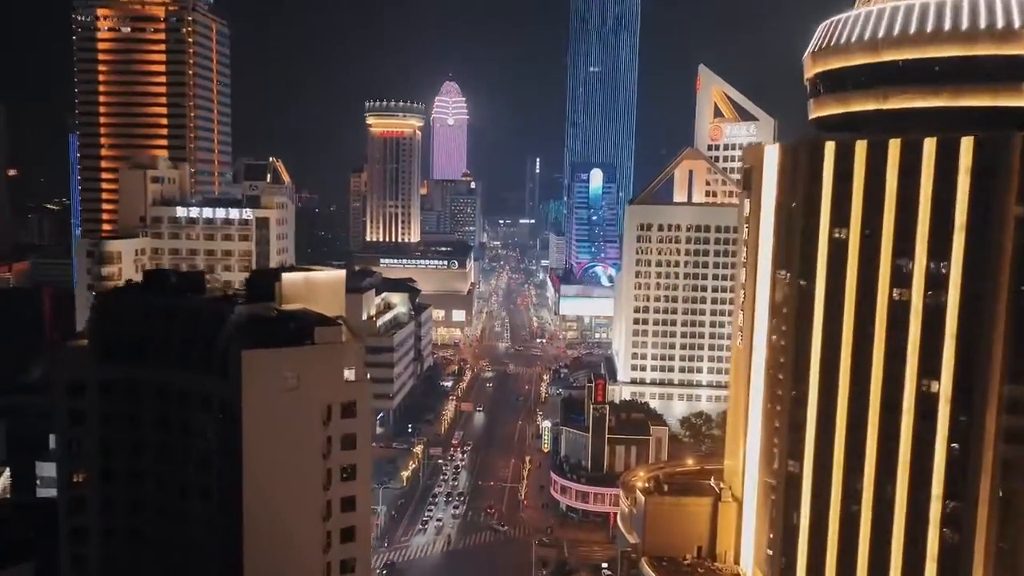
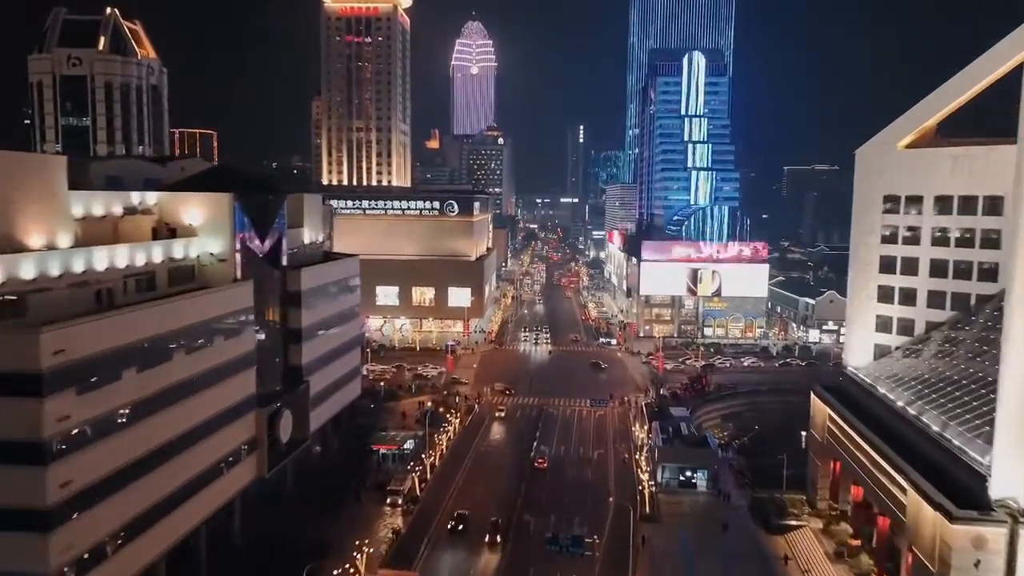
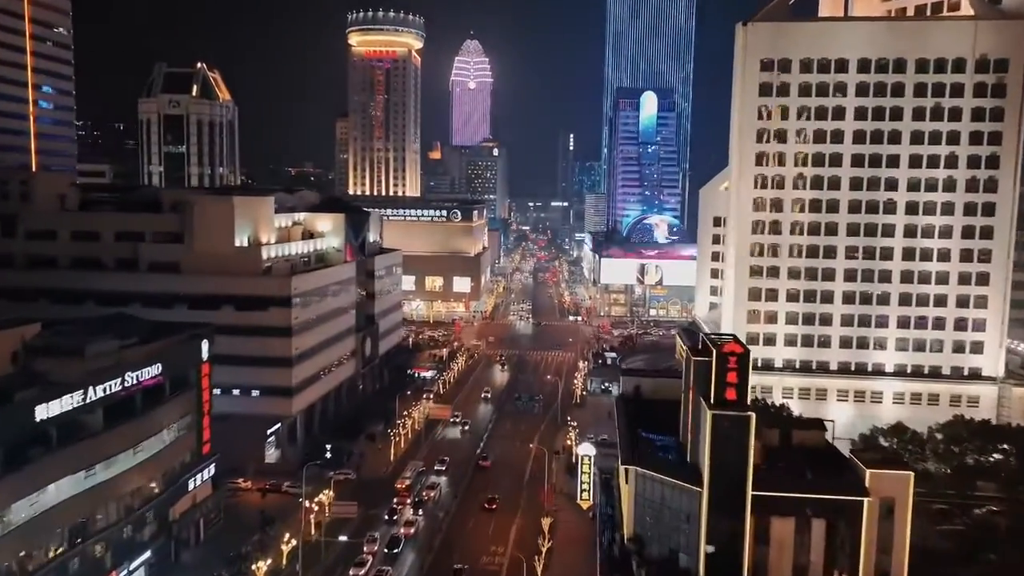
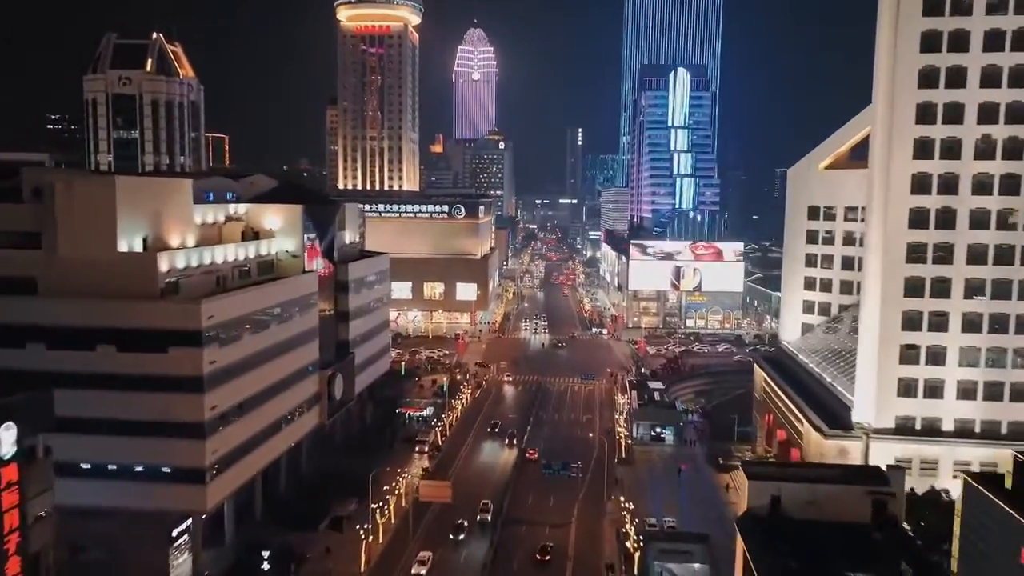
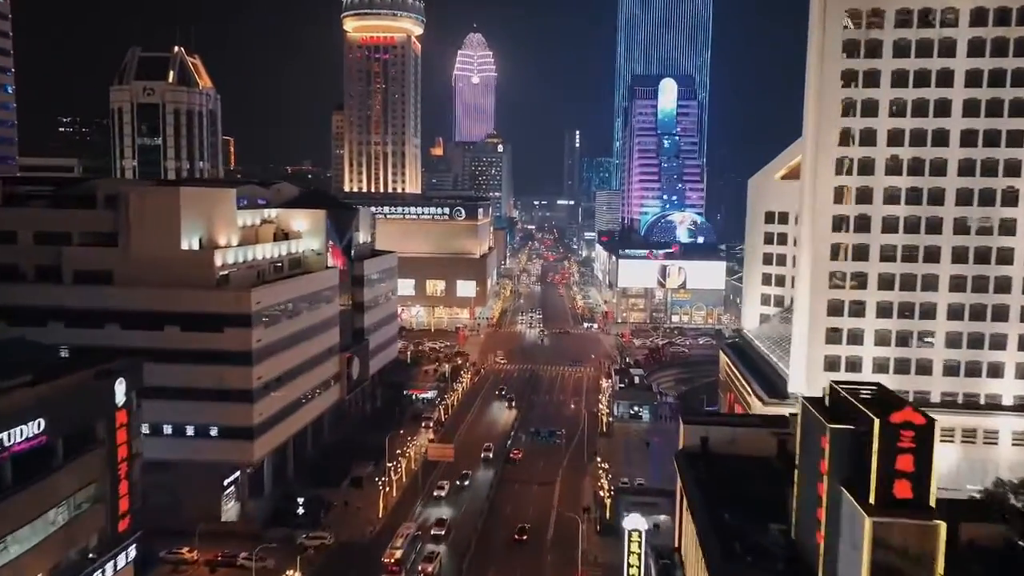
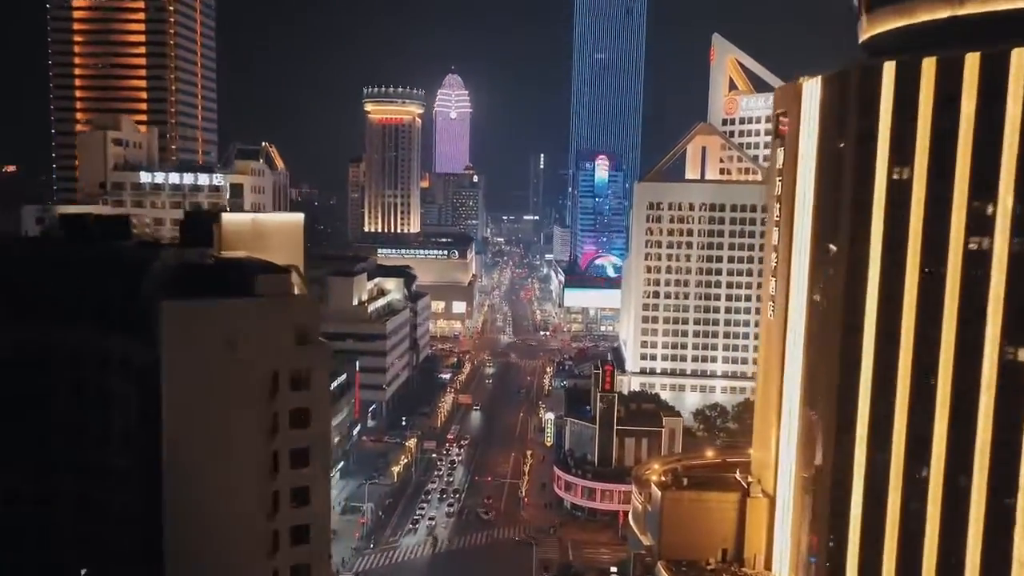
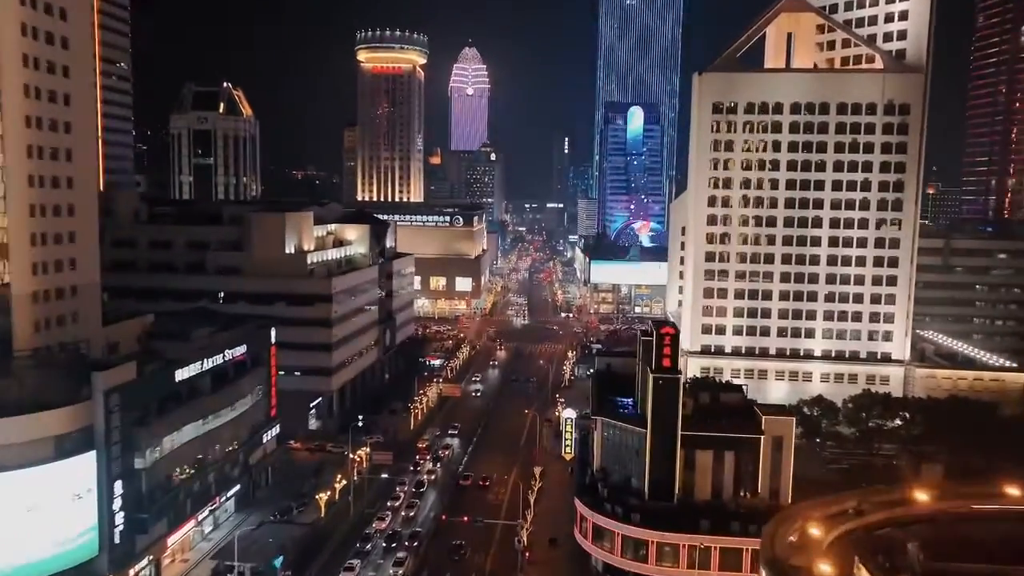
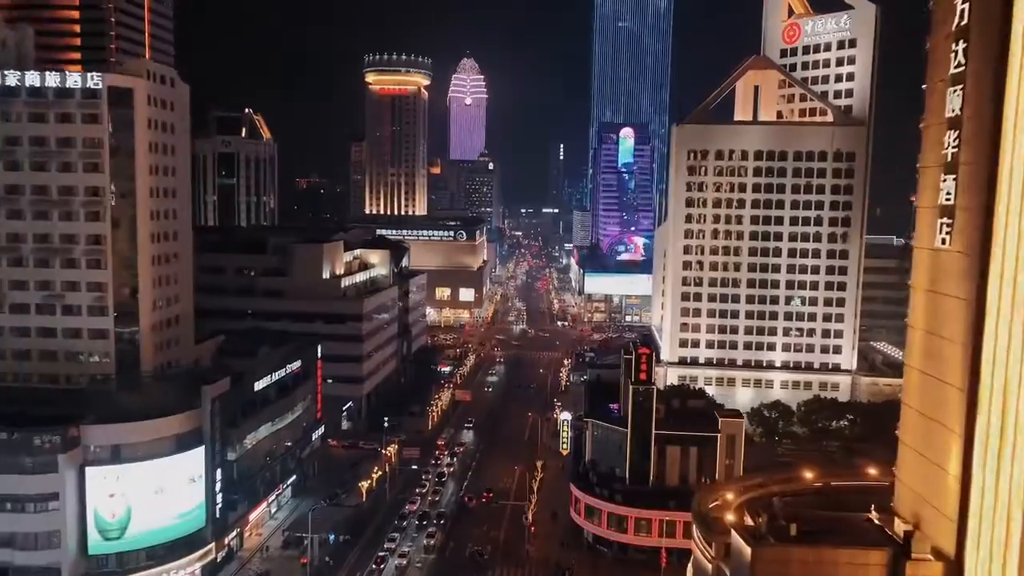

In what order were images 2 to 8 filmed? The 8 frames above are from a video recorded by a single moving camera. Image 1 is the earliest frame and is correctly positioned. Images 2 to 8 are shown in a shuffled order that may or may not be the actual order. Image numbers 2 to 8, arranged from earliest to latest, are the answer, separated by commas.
6, 8, 7, 3, 5, 4, 2
